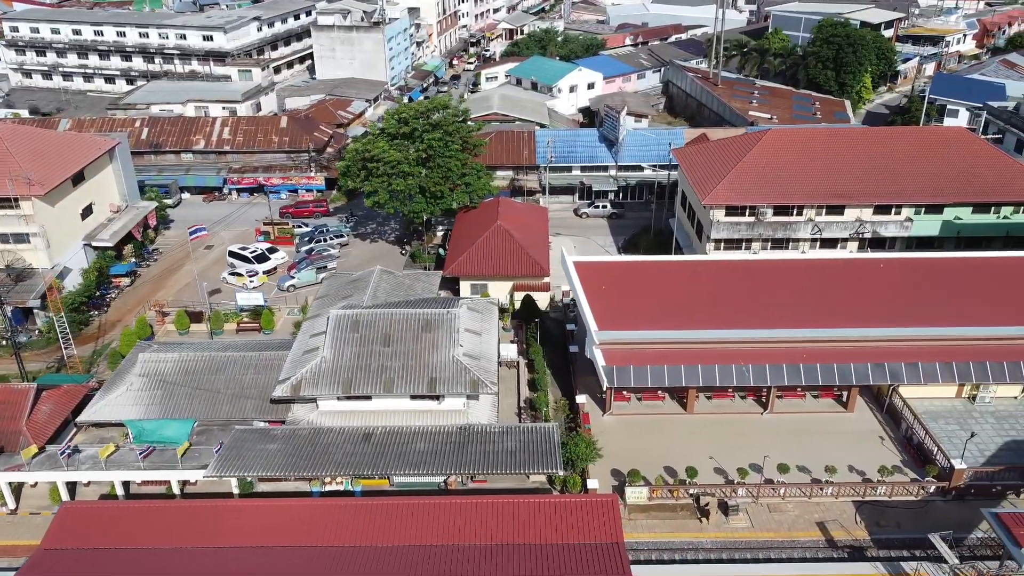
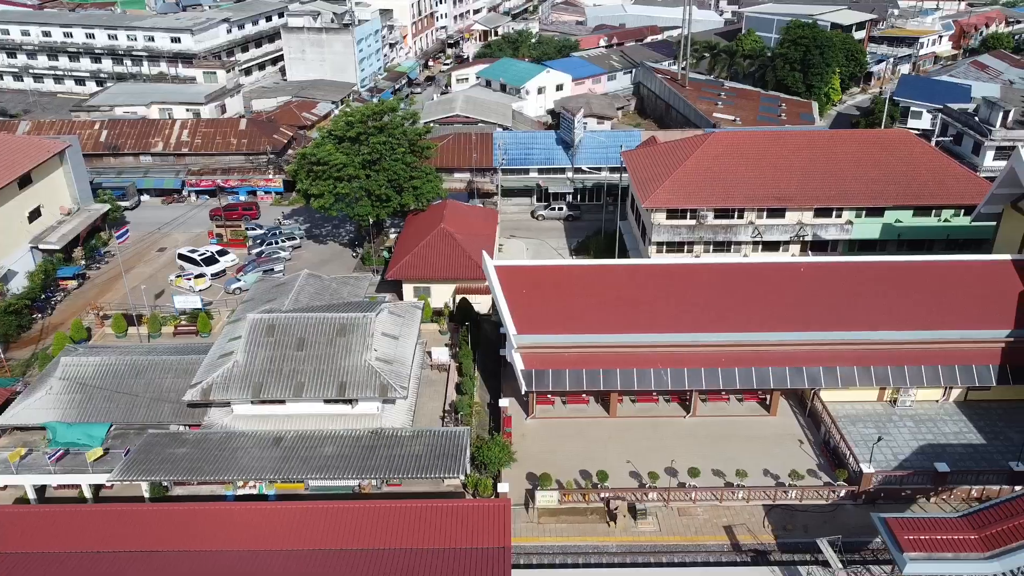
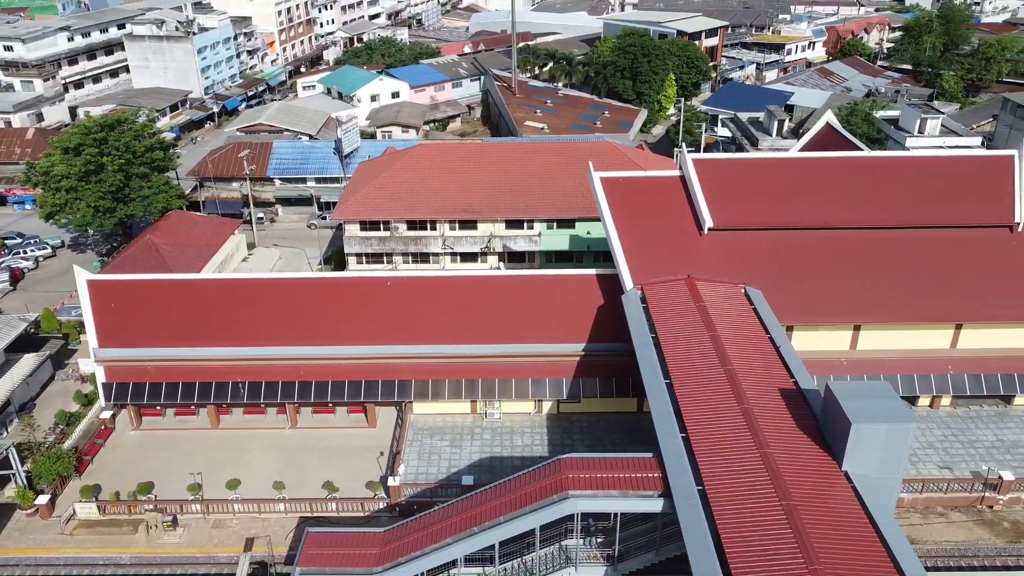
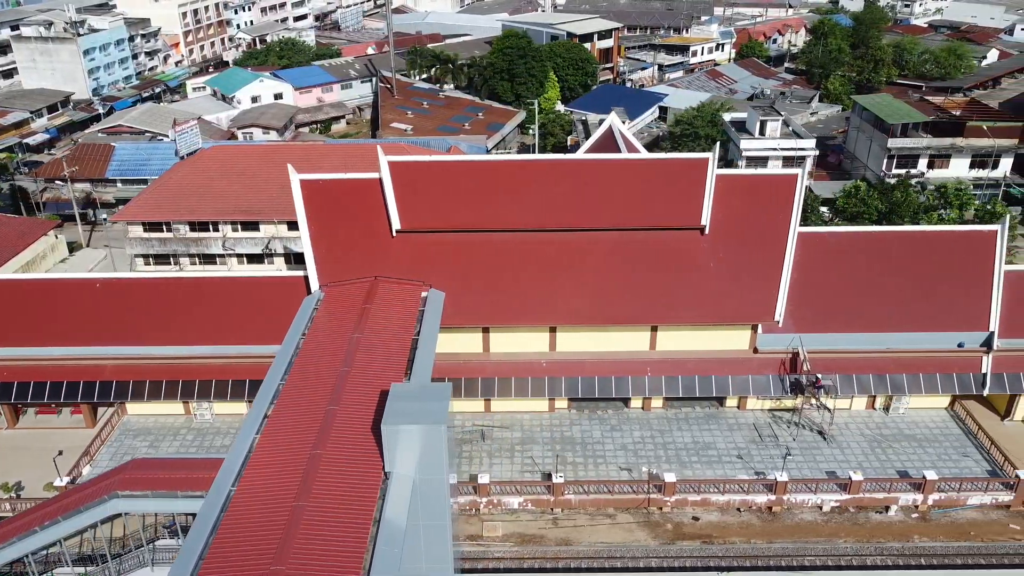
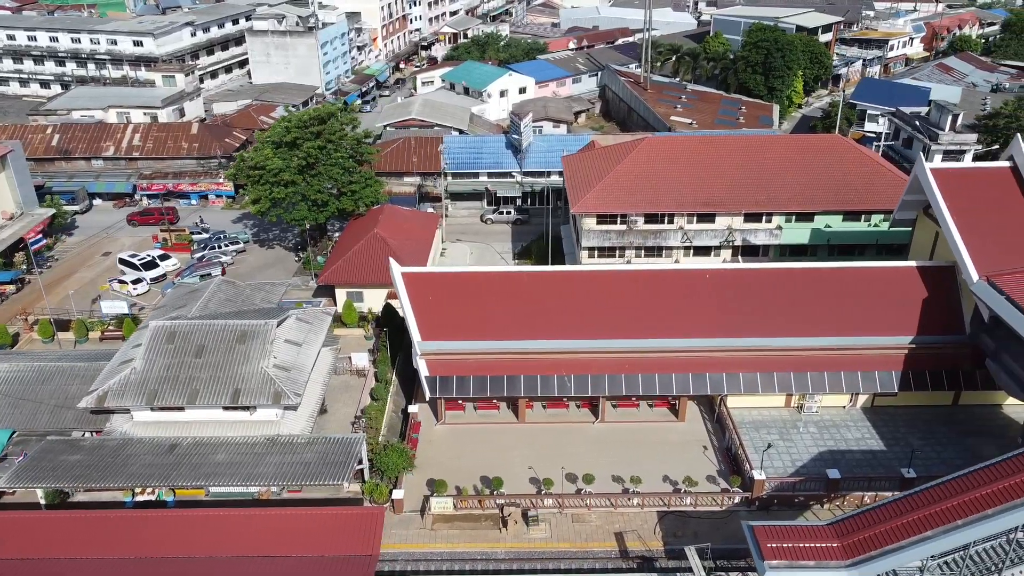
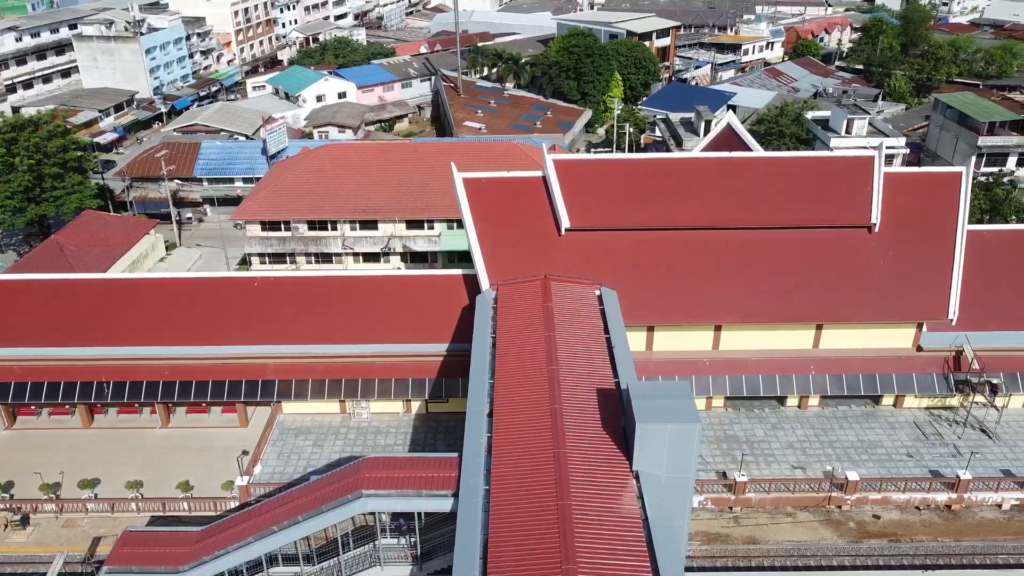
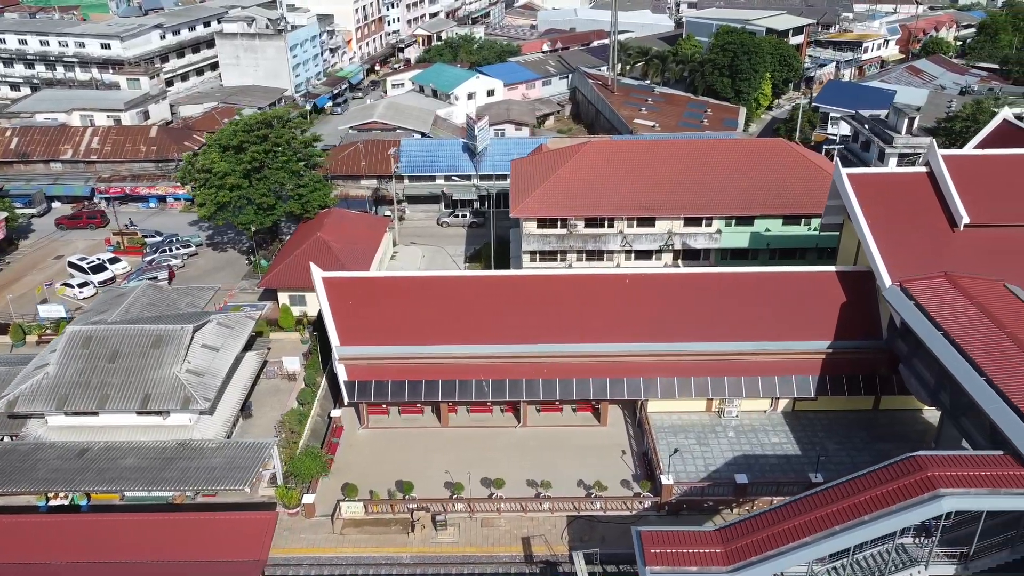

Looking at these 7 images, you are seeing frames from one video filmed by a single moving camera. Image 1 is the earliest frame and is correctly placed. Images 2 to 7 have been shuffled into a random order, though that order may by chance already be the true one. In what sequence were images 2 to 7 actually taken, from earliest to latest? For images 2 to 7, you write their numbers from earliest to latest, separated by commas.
2, 5, 7, 3, 6, 4
